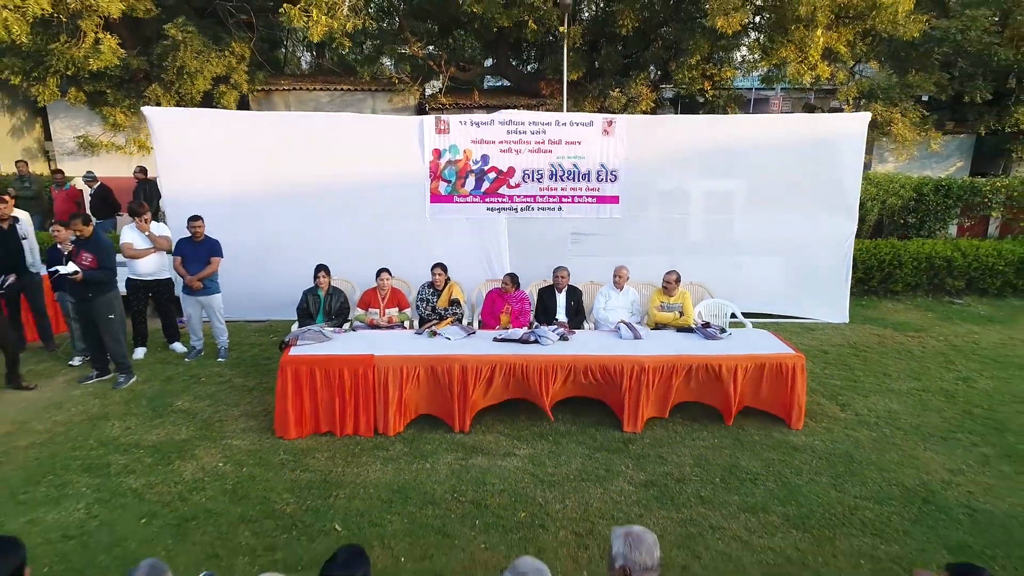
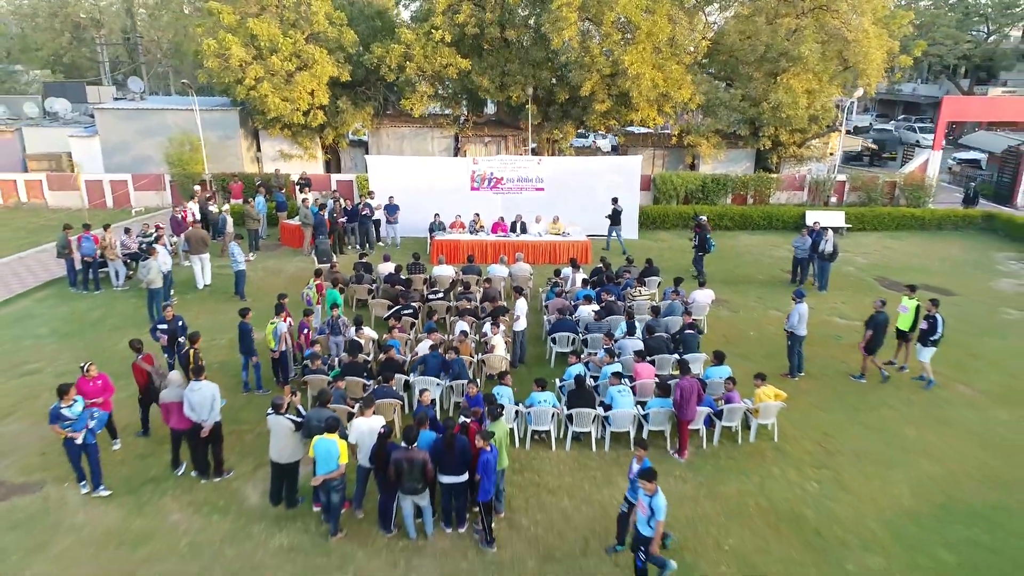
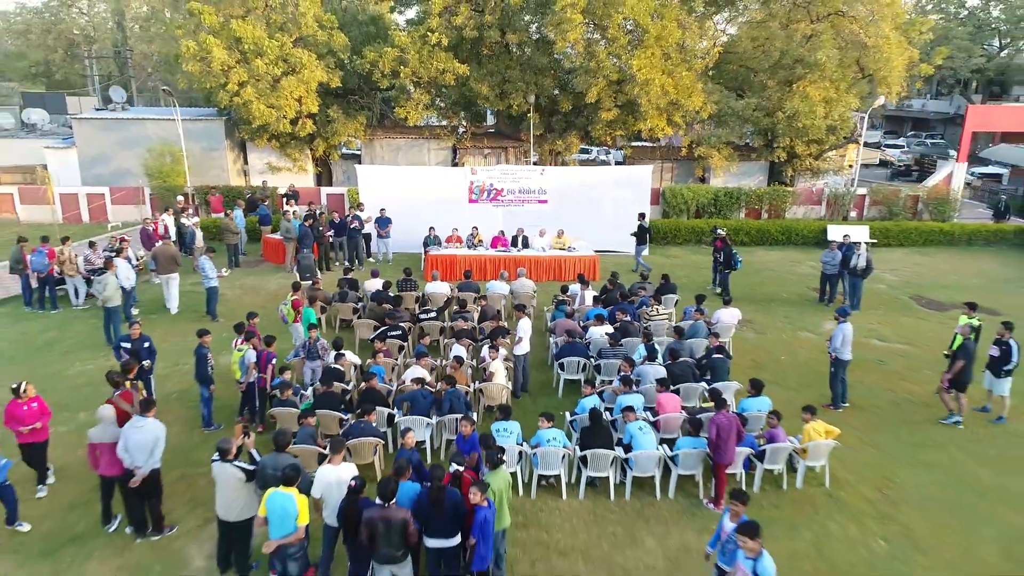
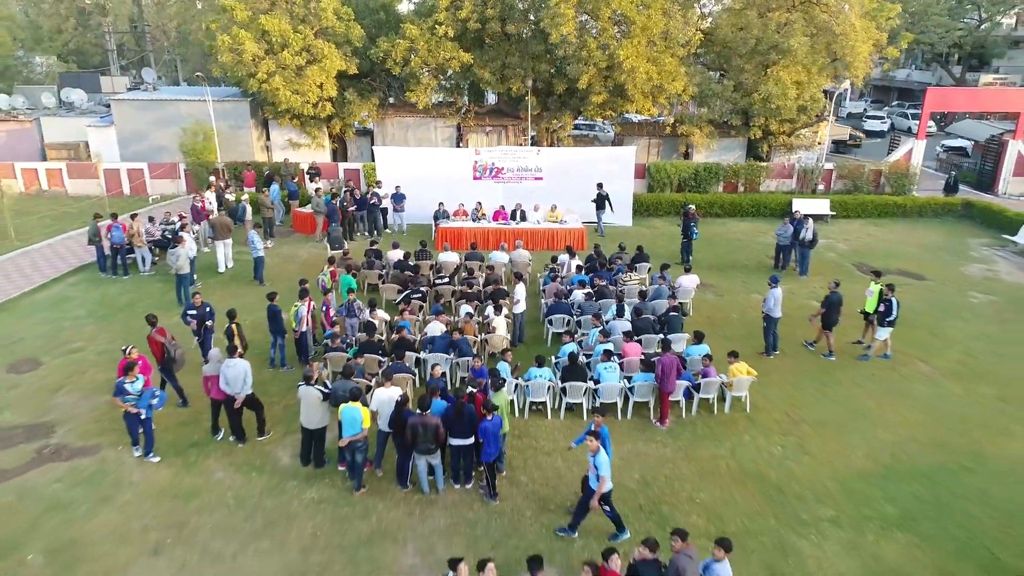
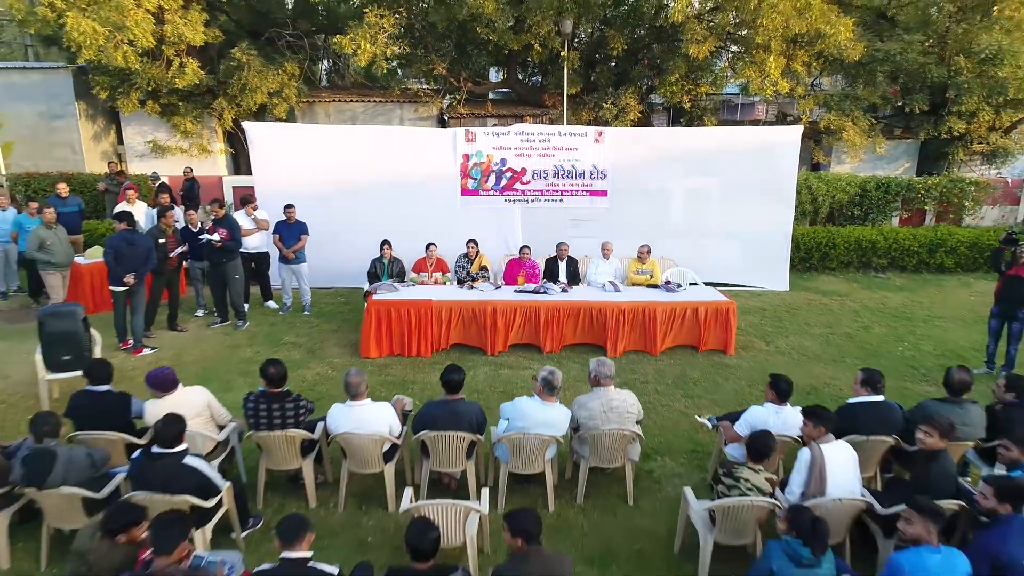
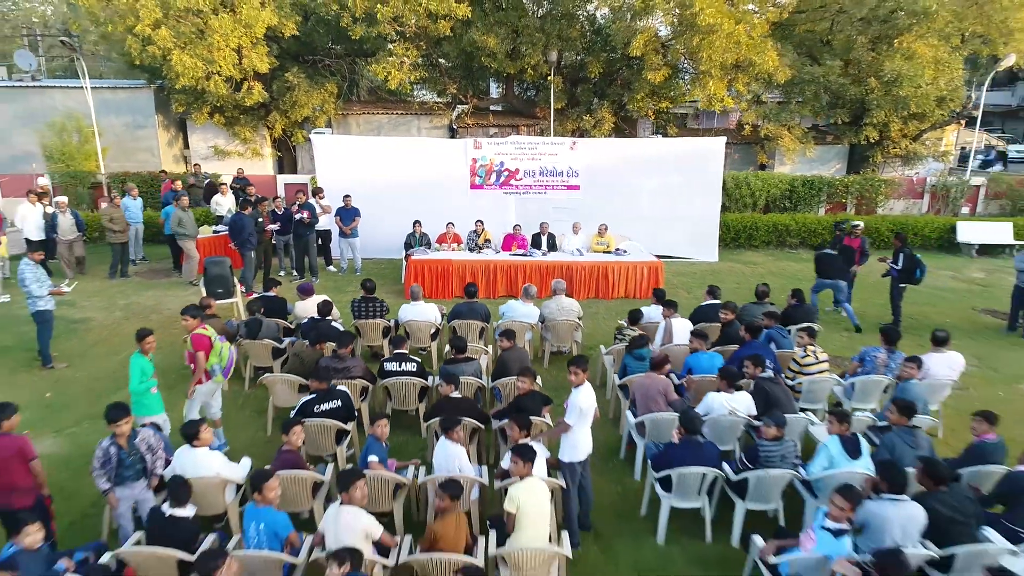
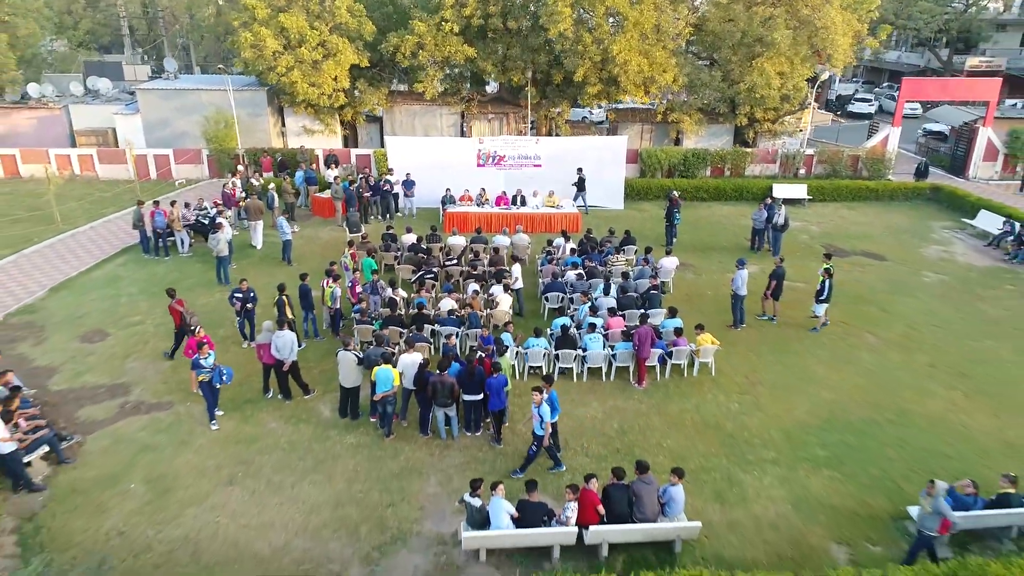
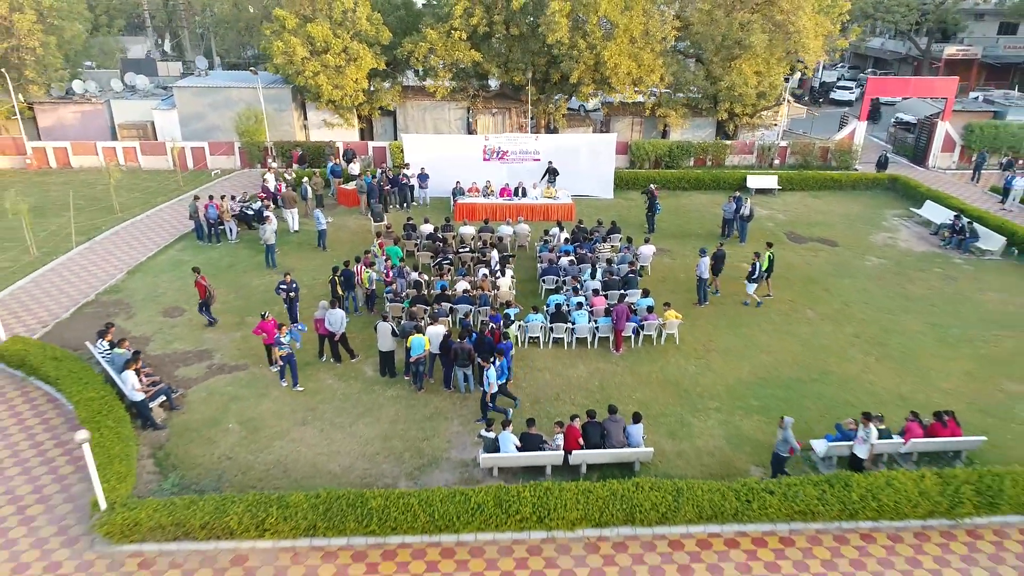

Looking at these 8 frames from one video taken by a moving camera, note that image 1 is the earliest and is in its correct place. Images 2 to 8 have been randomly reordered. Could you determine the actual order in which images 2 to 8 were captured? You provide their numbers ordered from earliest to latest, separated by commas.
5, 6, 3, 2, 4, 7, 8
